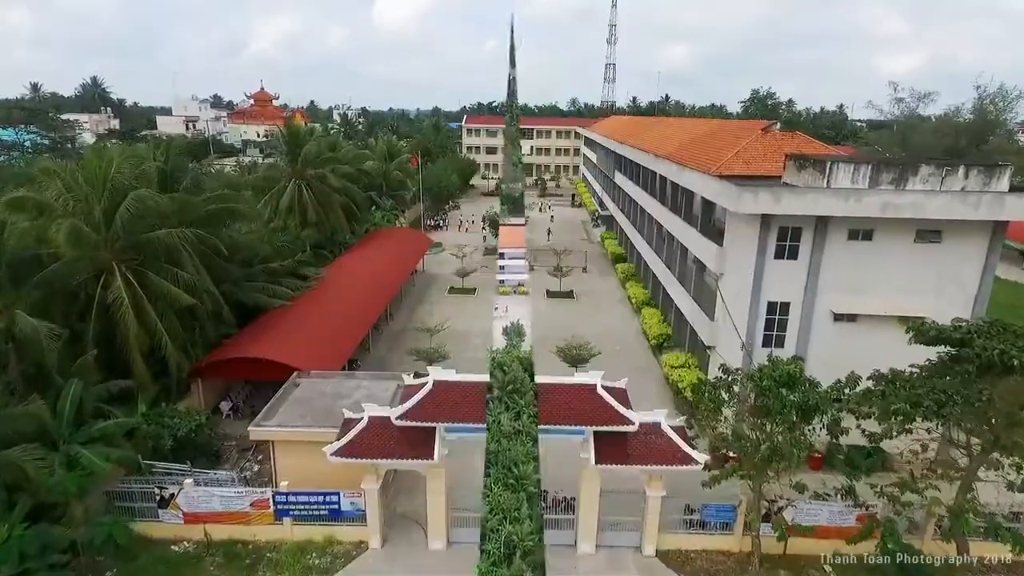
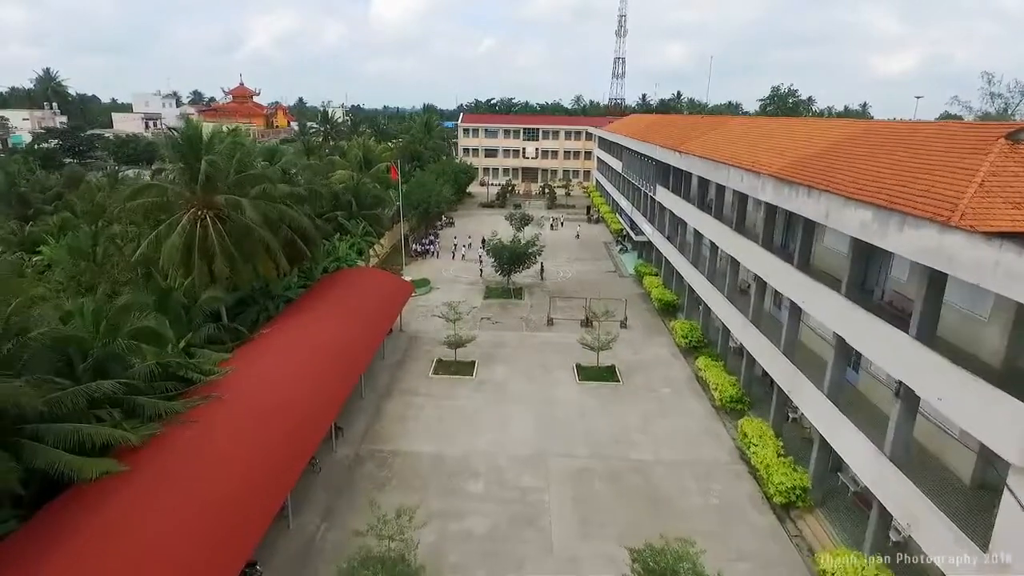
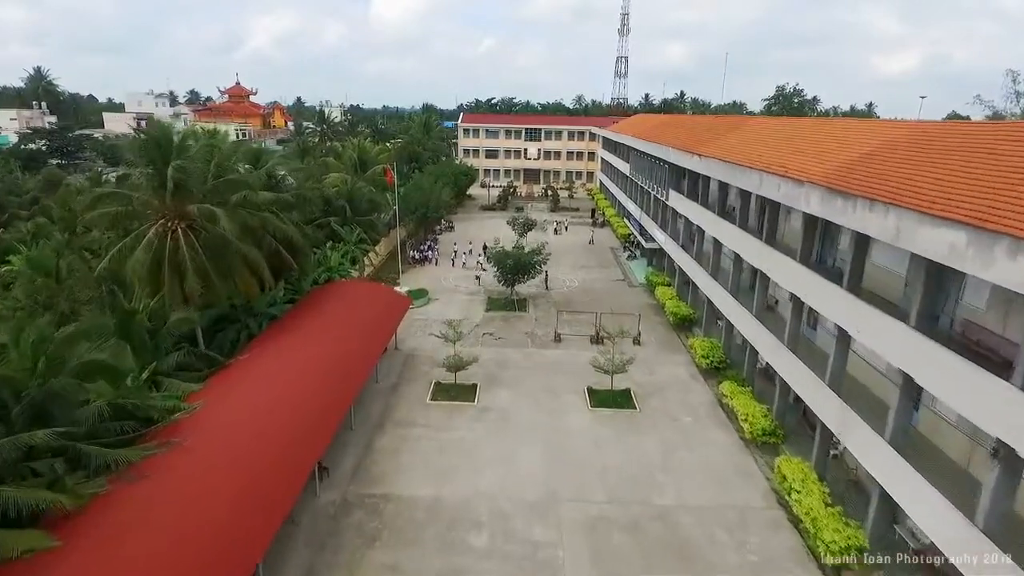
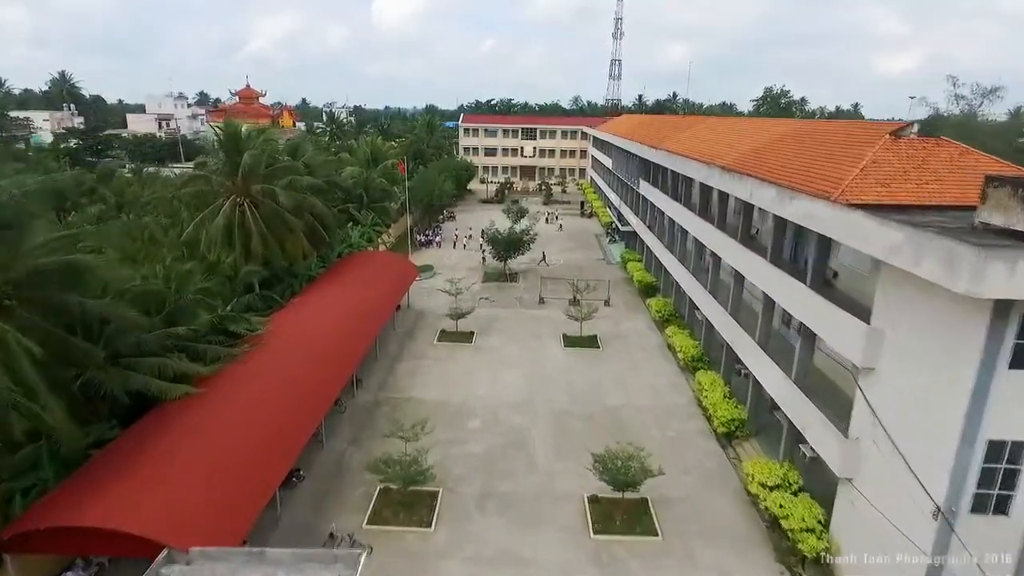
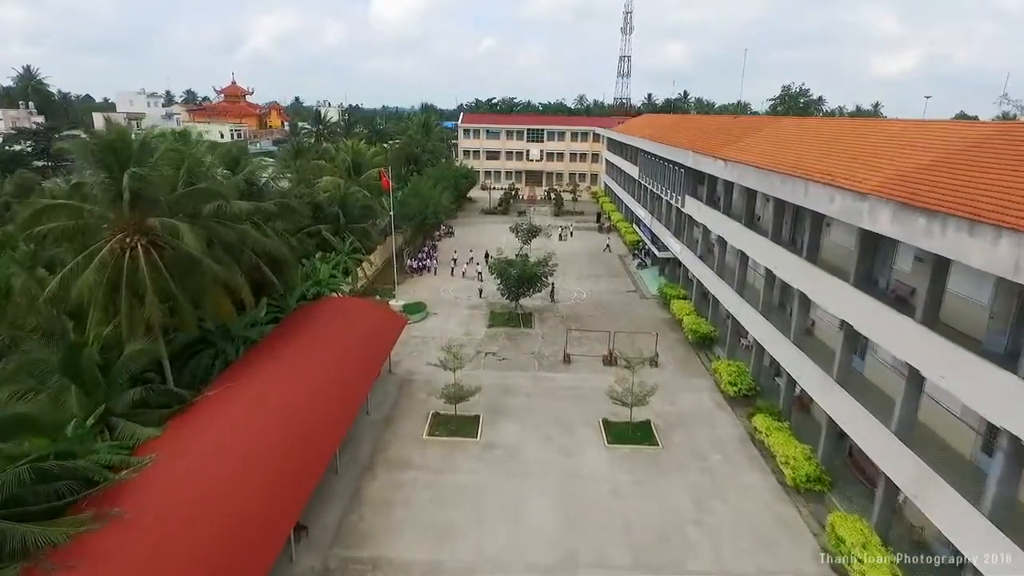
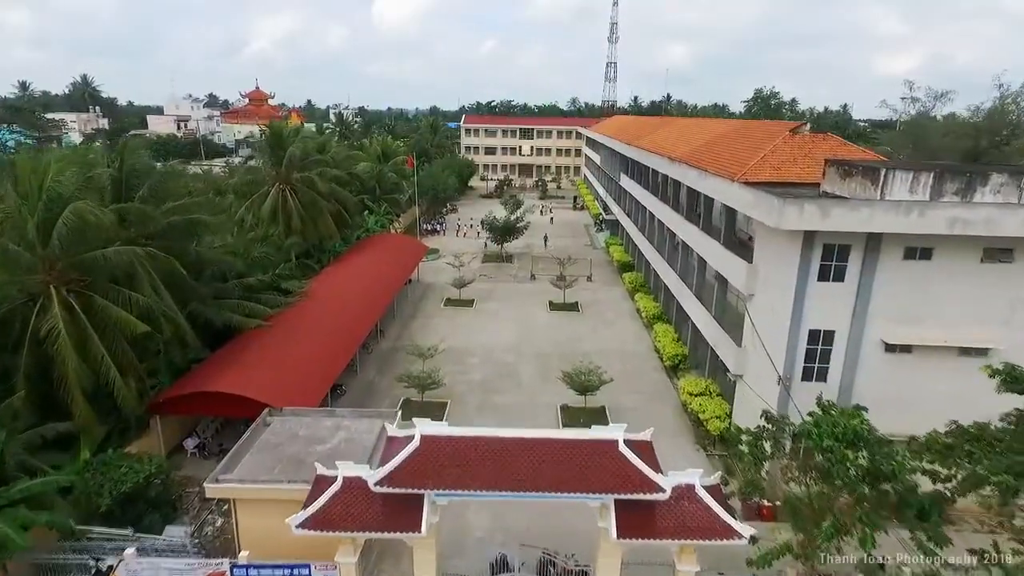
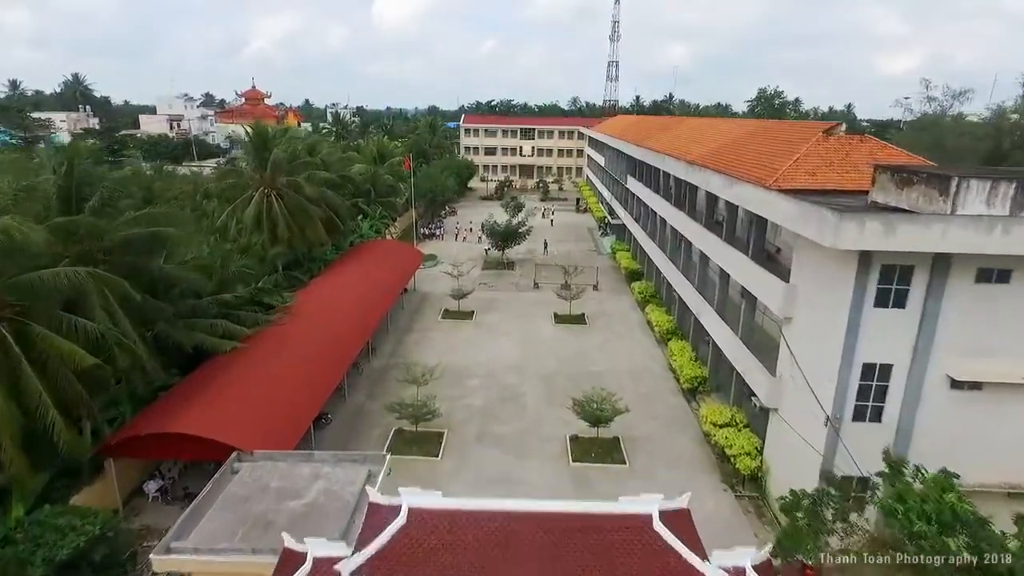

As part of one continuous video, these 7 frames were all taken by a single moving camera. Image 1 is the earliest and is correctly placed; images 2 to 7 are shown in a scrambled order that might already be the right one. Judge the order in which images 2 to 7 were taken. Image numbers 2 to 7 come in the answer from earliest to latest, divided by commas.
6, 7, 4, 2, 3, 5
